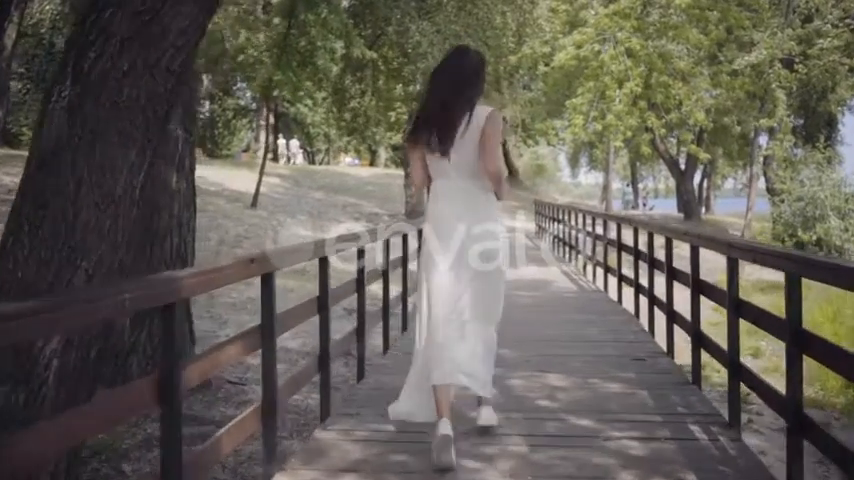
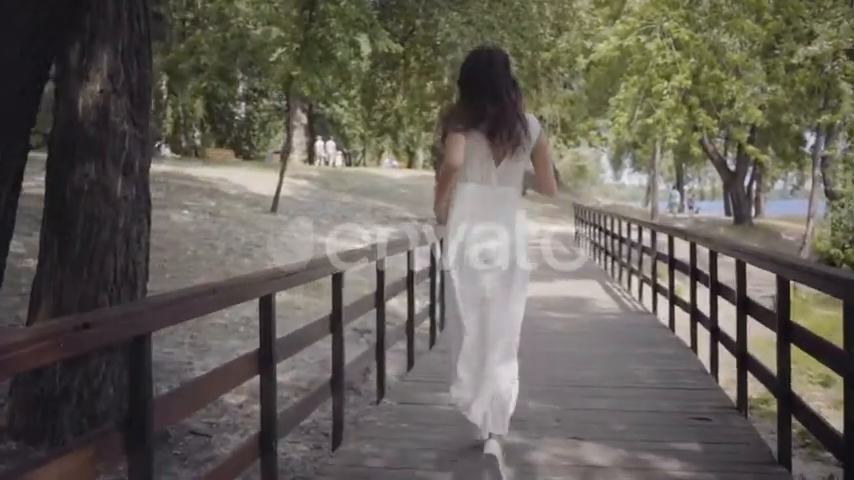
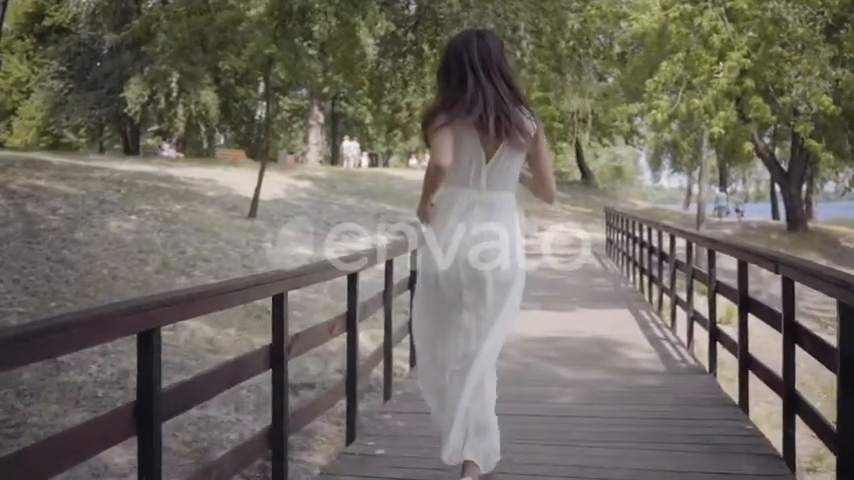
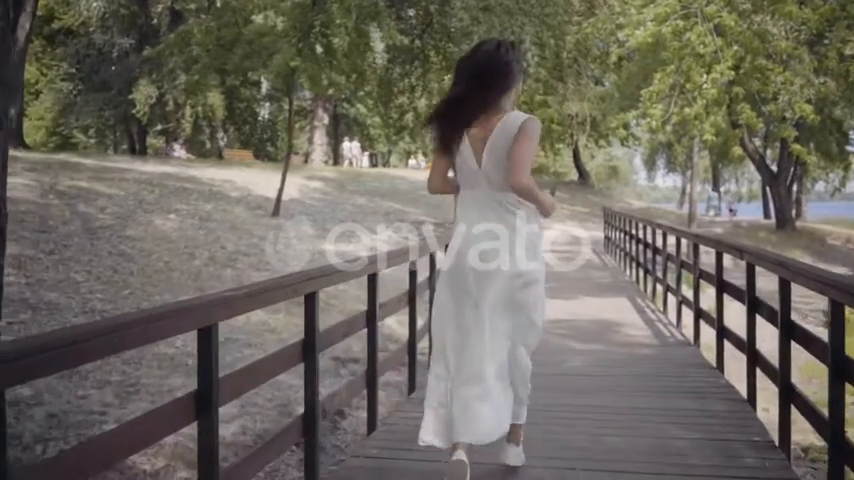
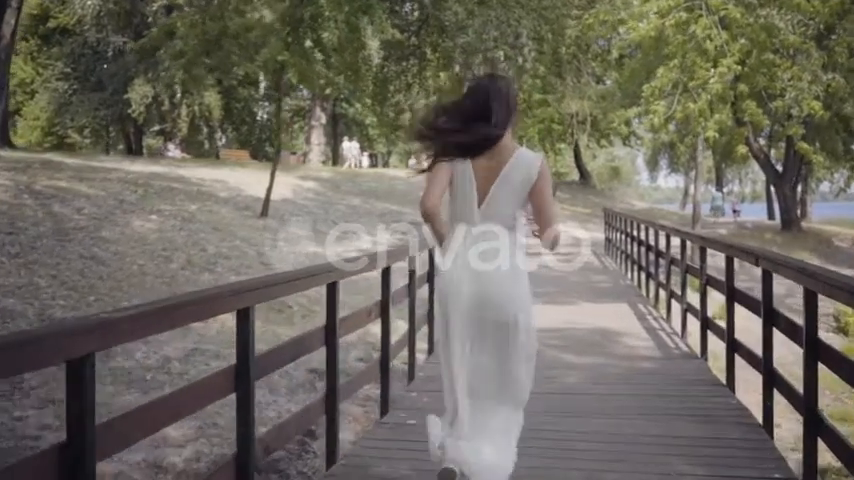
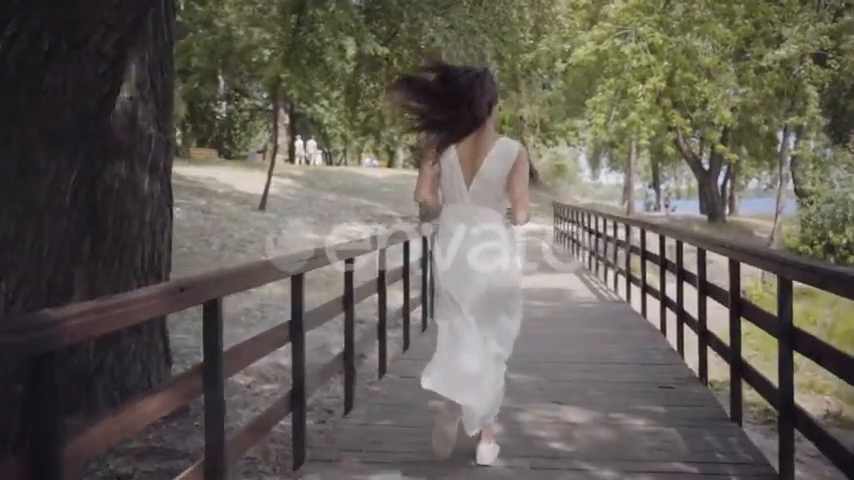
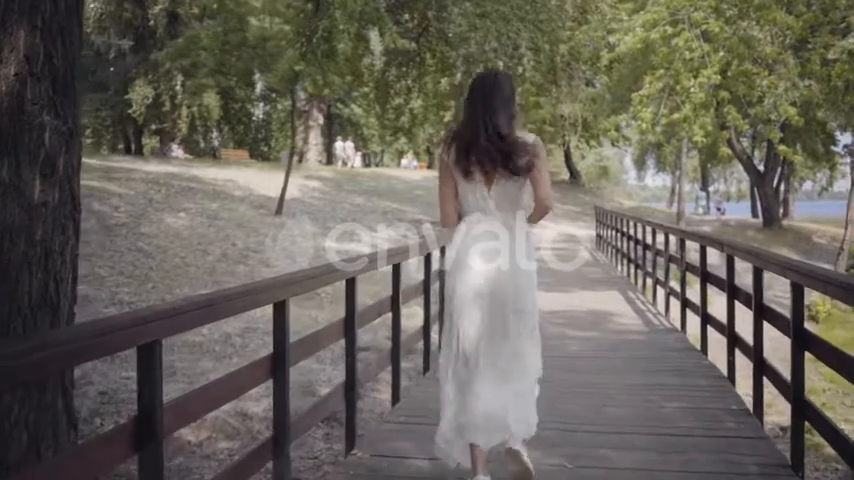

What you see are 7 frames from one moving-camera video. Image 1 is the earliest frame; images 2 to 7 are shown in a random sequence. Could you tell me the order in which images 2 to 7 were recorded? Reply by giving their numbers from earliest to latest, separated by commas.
6, 2, 7, 4, 5, 3
